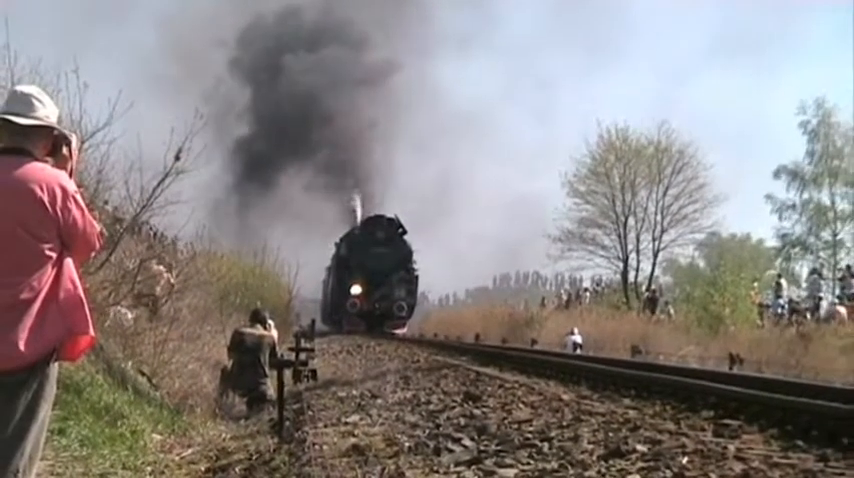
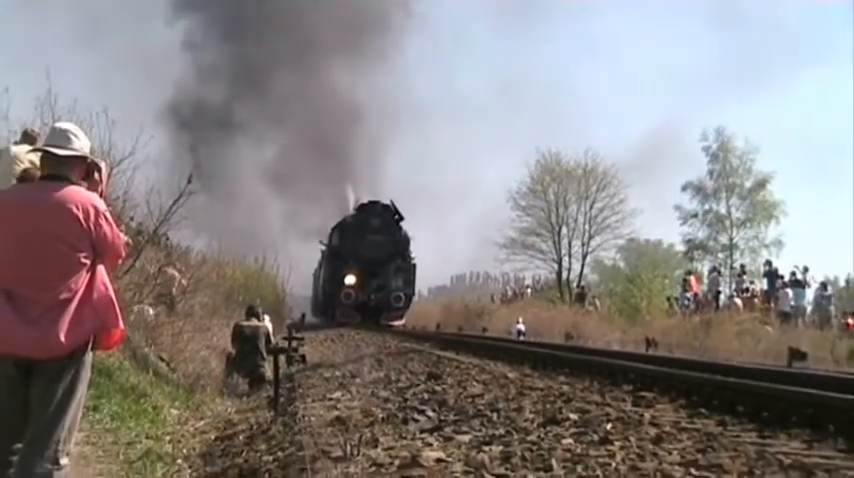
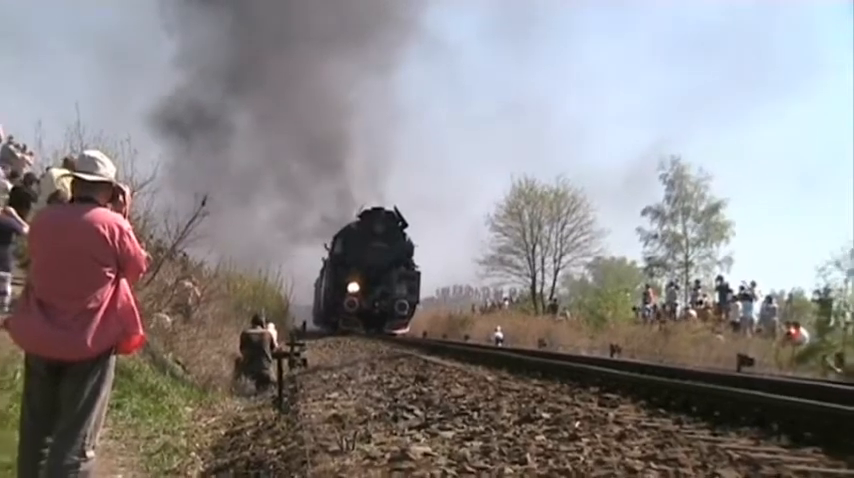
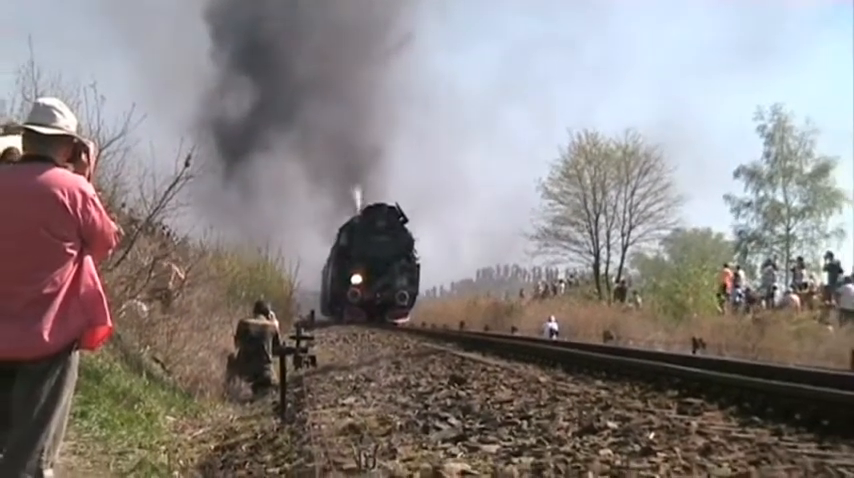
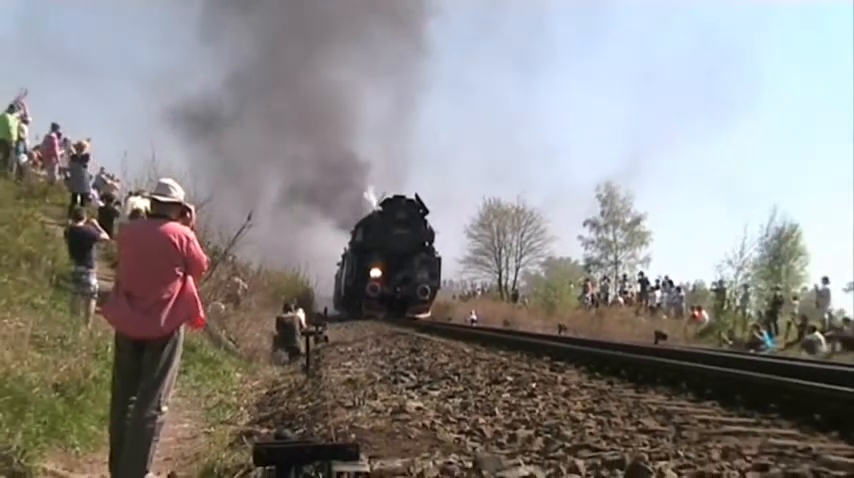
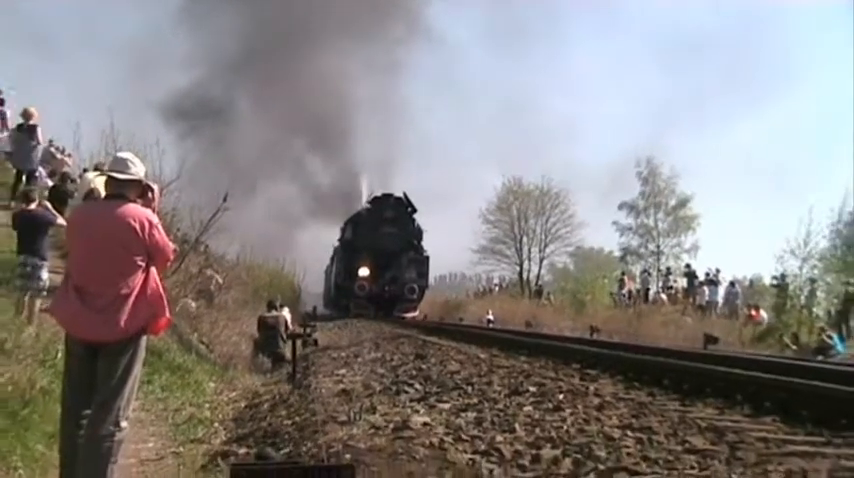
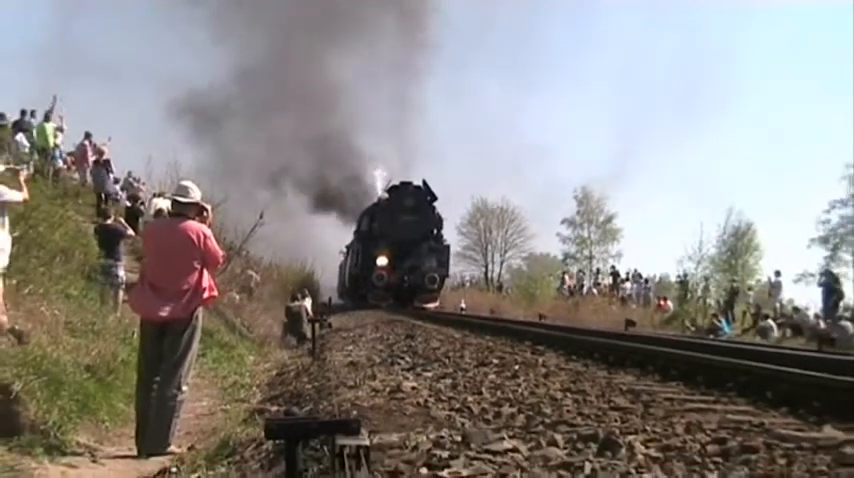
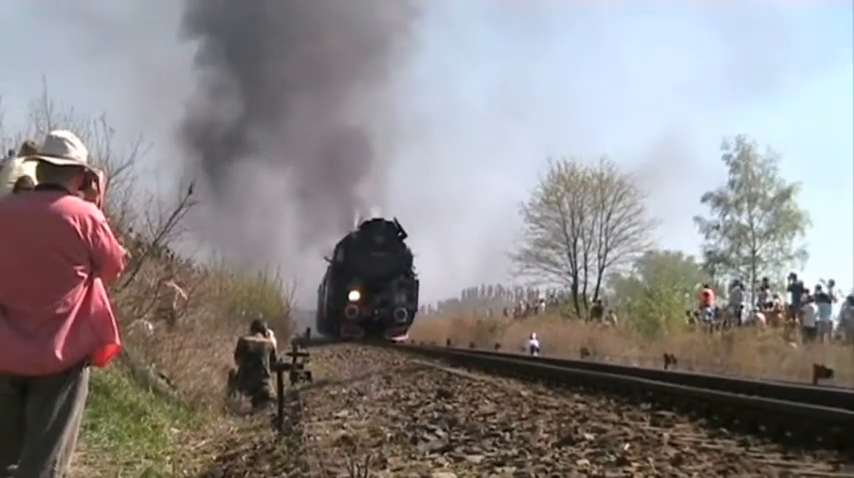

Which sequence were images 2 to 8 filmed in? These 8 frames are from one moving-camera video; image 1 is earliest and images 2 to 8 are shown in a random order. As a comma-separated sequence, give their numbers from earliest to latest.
4, 8, 2, 3, 6, 5, 7
